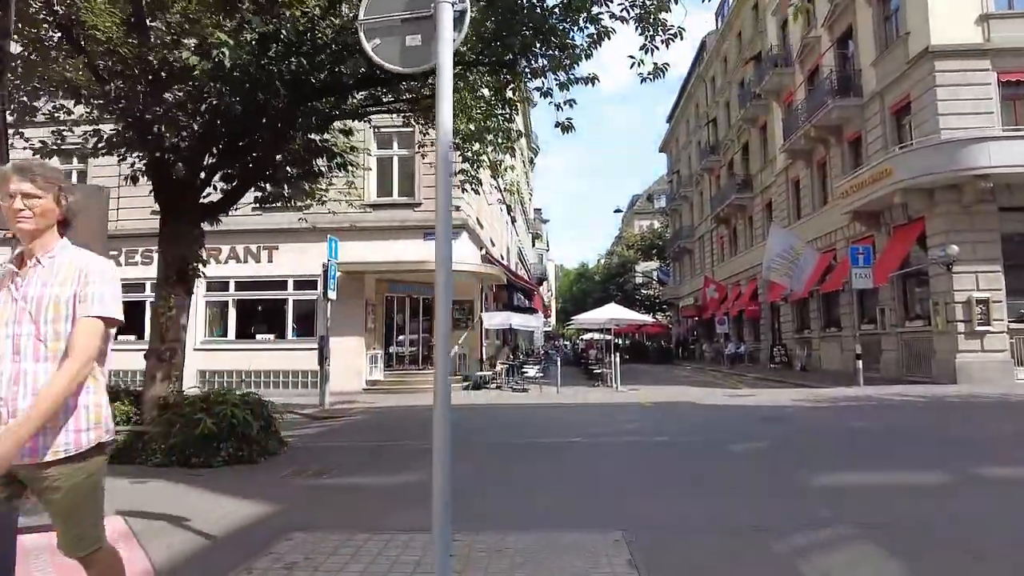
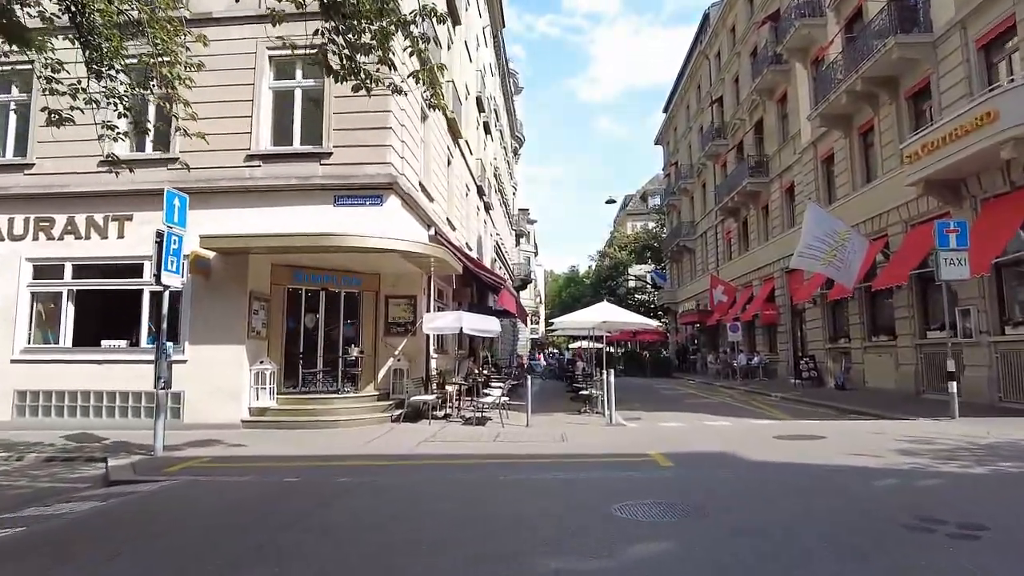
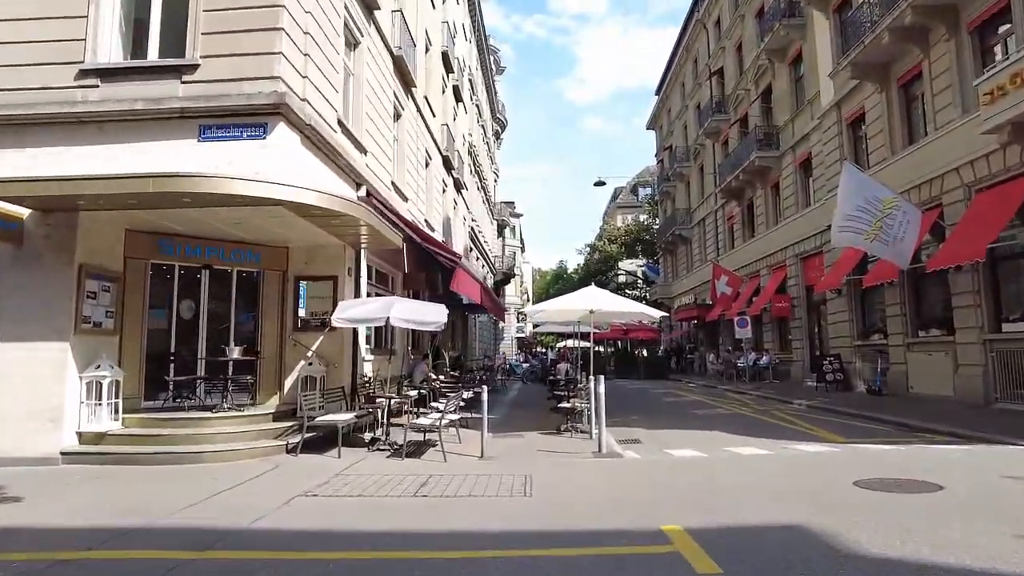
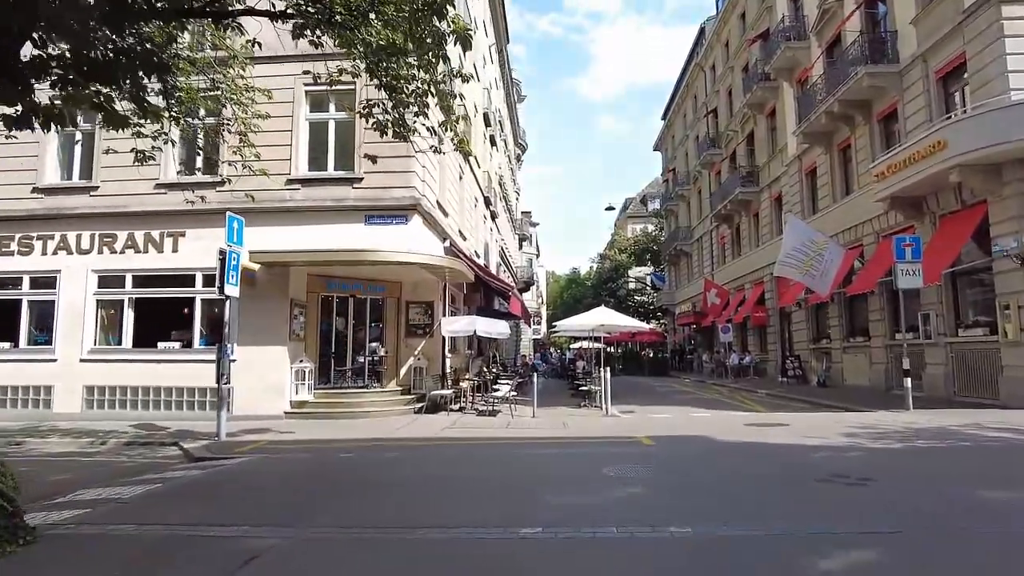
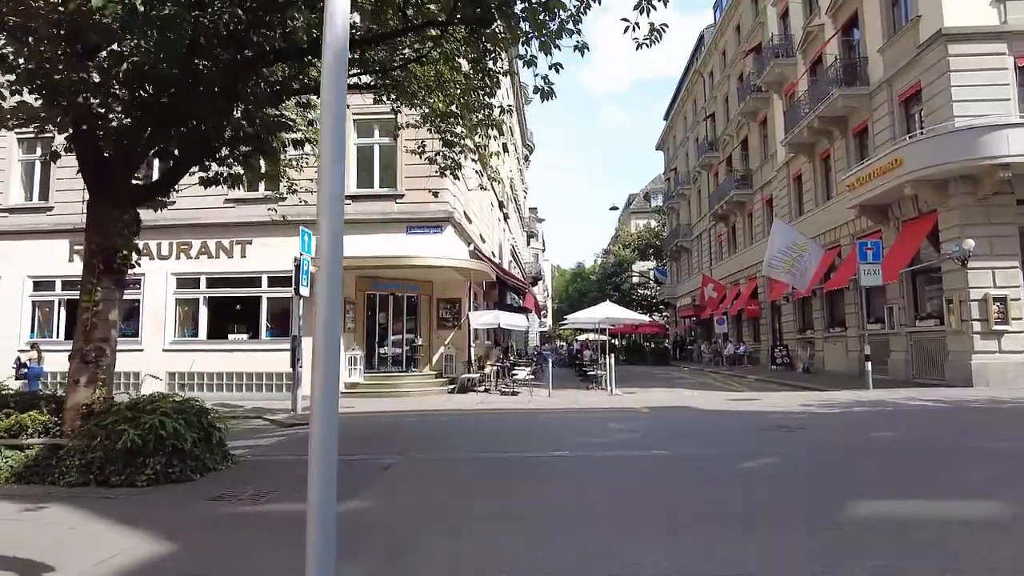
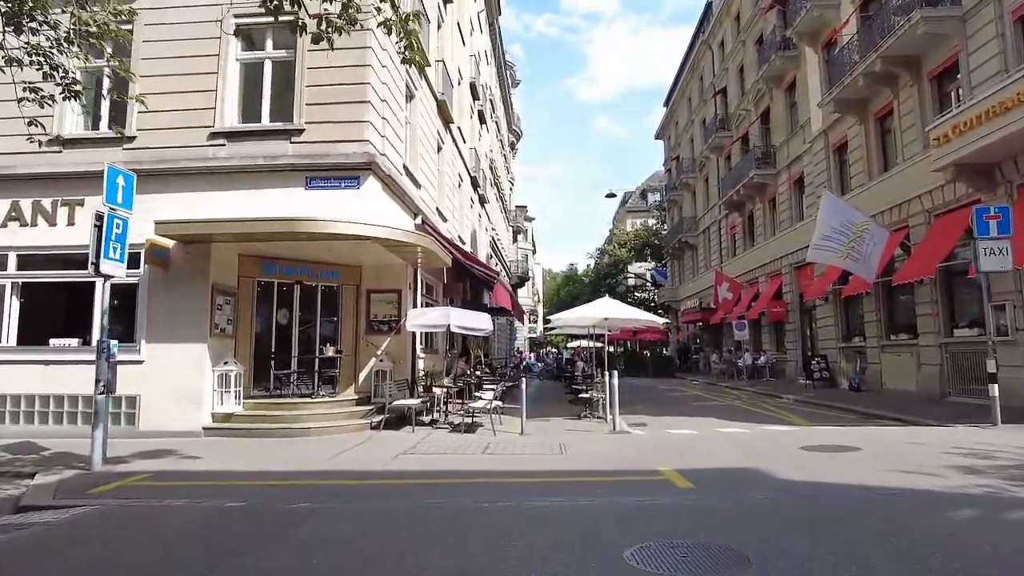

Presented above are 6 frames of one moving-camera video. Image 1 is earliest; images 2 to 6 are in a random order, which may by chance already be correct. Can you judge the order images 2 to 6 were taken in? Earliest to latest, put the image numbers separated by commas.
5, 4, 2, 6, 3
